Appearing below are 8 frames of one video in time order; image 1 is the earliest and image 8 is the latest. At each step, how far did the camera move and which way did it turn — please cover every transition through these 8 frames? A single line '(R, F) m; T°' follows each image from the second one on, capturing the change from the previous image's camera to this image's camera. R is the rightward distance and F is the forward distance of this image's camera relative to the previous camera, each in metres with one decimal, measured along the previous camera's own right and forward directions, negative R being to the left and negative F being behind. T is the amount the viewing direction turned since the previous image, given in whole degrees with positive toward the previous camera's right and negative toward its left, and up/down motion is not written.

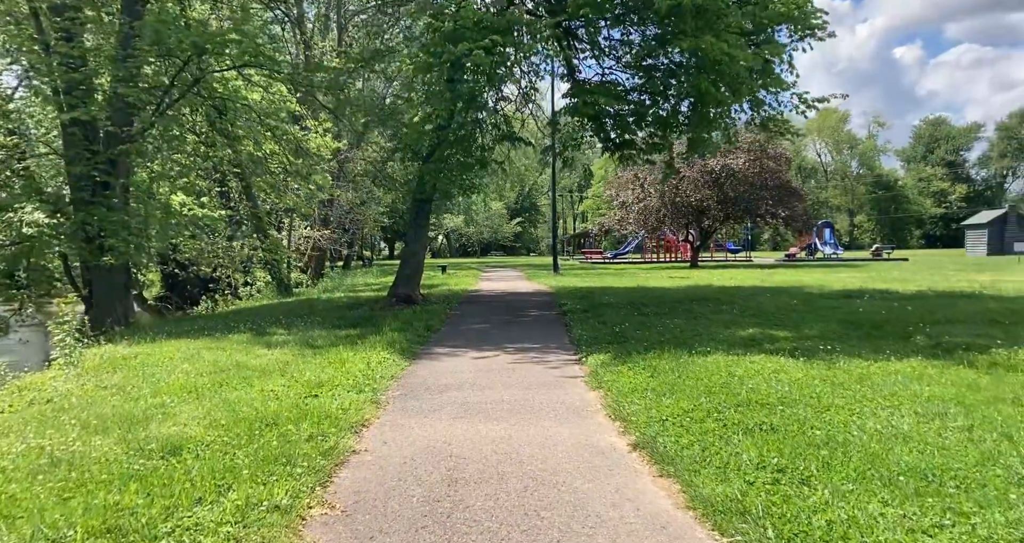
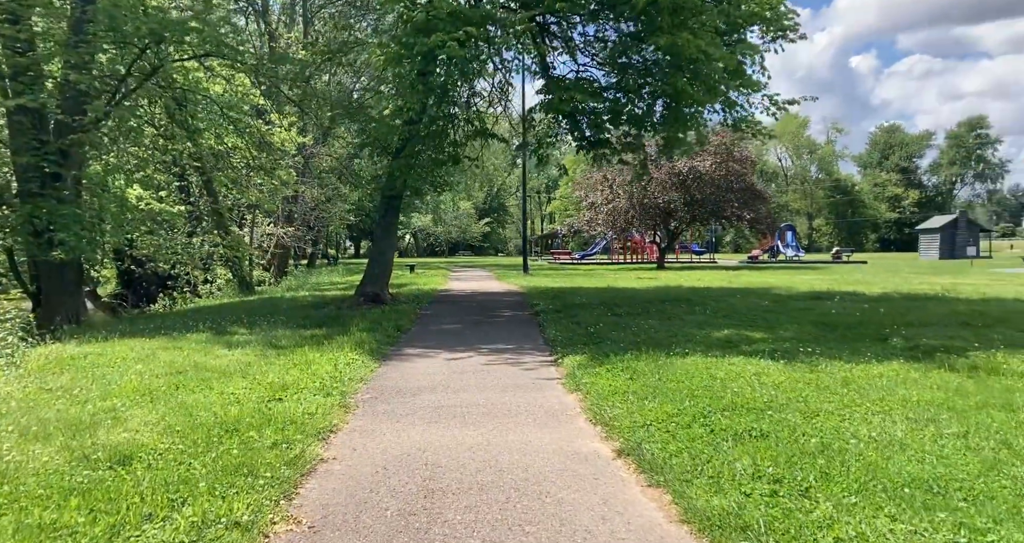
(-0.1, +0.3) m; +3°
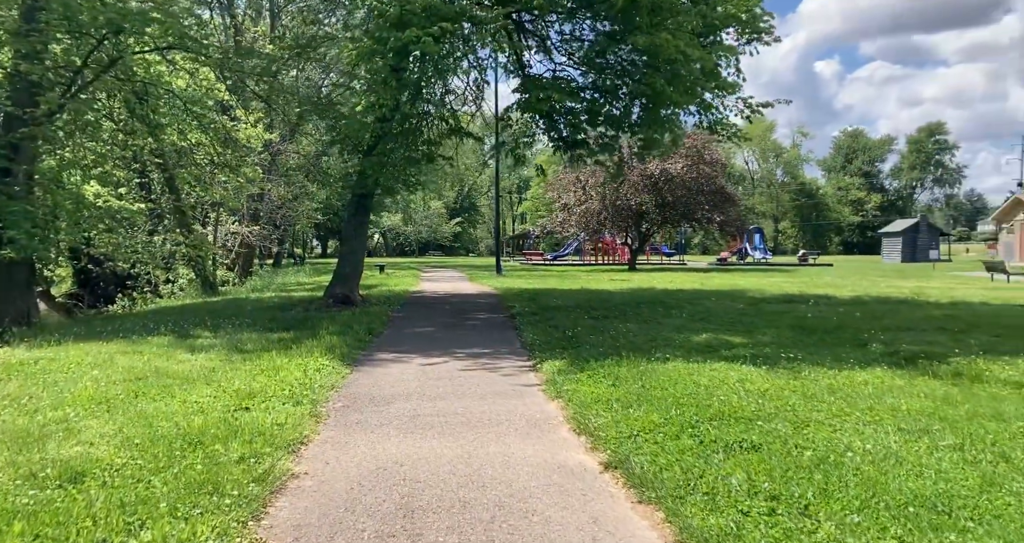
(-0.1, +0.2) m; +2°
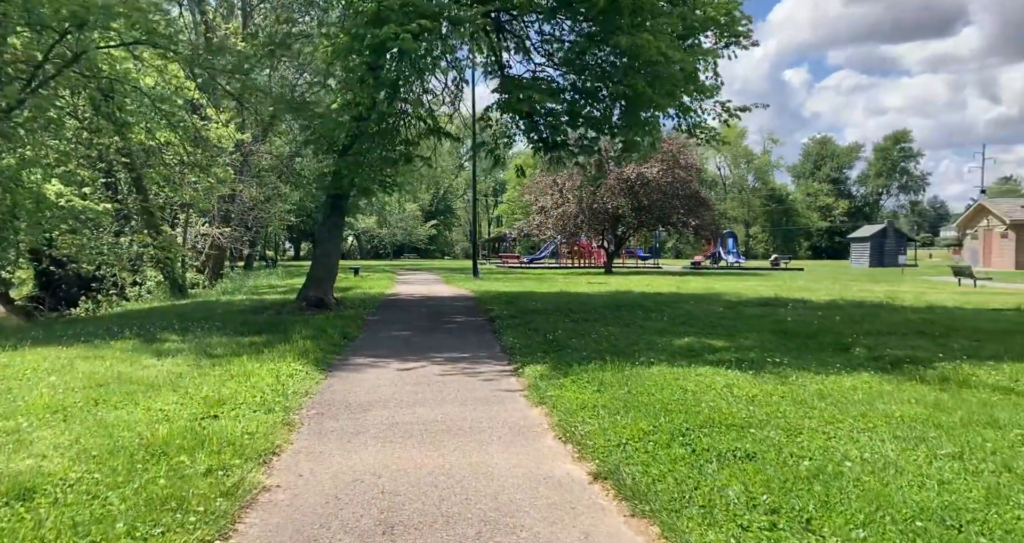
(-0.1, +0.2) m; +2°
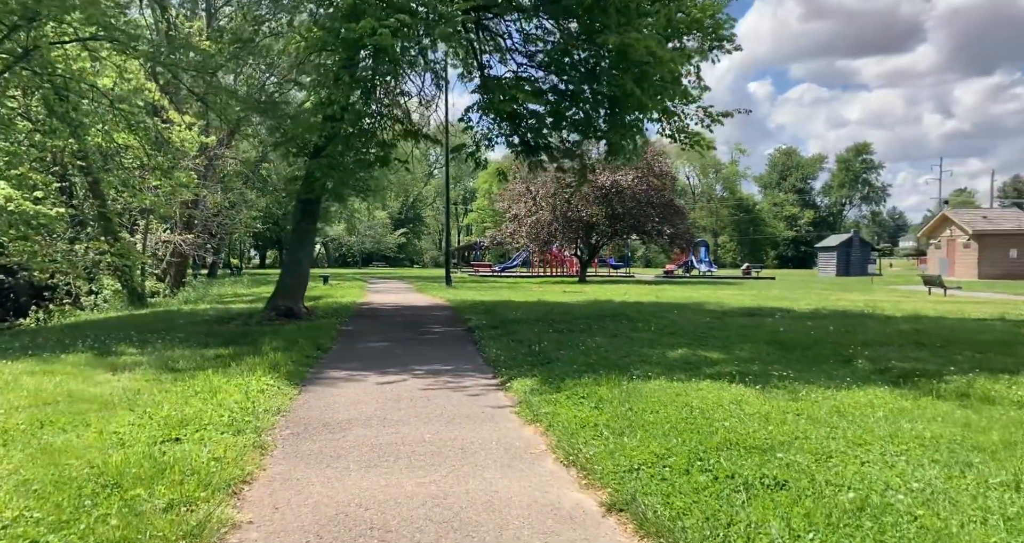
(-0.2, +0.5) m; +2°
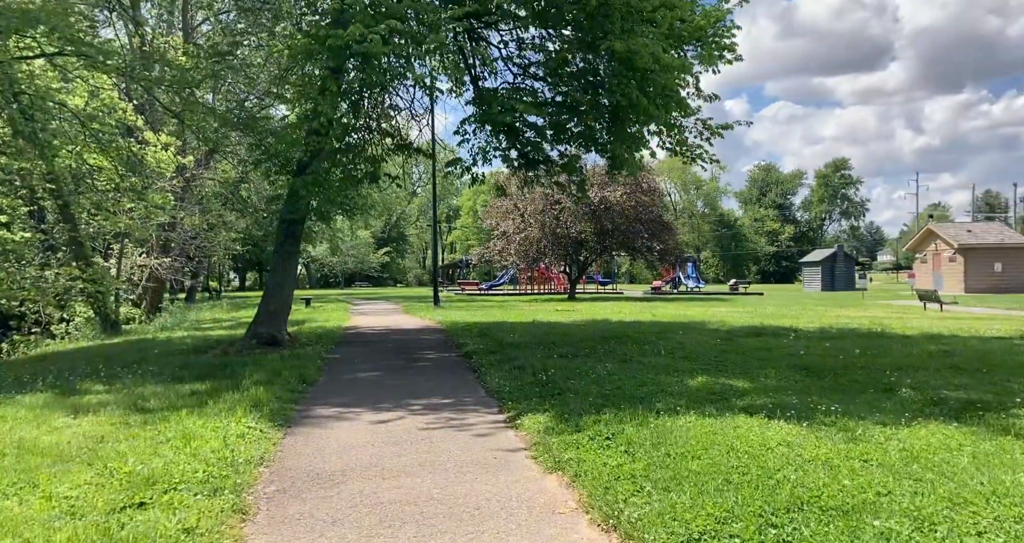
(-0.3, +0.8) m; +1°
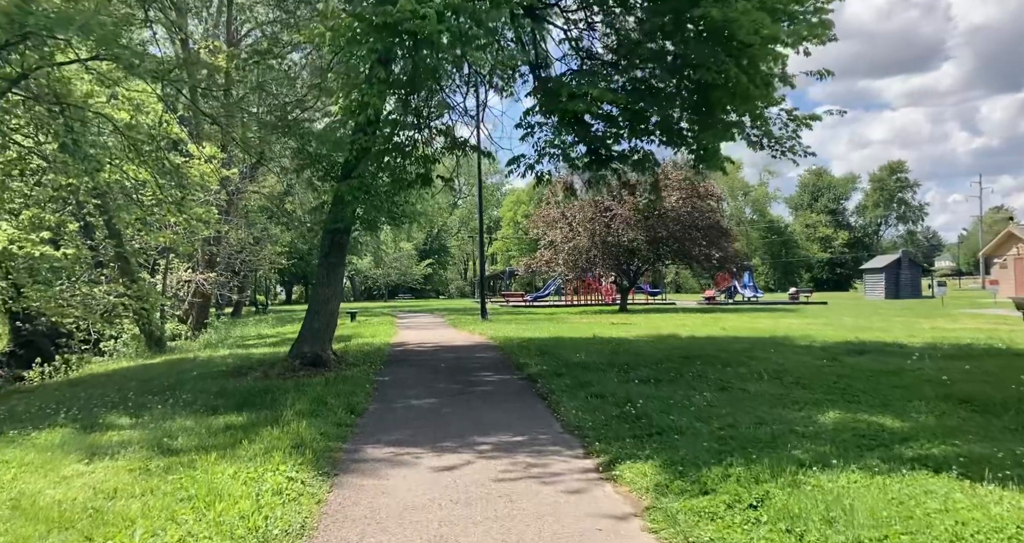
(-0.4, +1.5) m; -3°
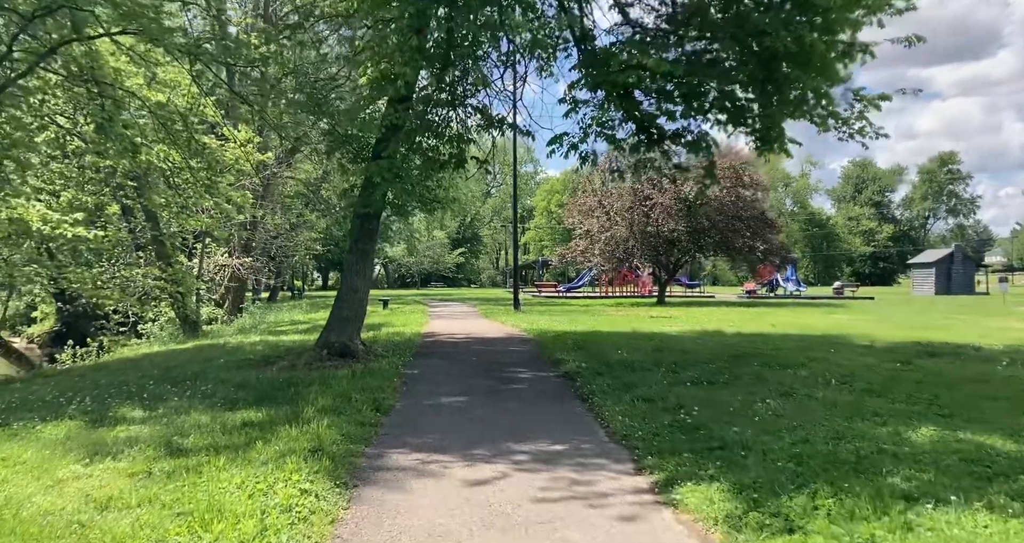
(-0.1, +0.9) m; -3°
